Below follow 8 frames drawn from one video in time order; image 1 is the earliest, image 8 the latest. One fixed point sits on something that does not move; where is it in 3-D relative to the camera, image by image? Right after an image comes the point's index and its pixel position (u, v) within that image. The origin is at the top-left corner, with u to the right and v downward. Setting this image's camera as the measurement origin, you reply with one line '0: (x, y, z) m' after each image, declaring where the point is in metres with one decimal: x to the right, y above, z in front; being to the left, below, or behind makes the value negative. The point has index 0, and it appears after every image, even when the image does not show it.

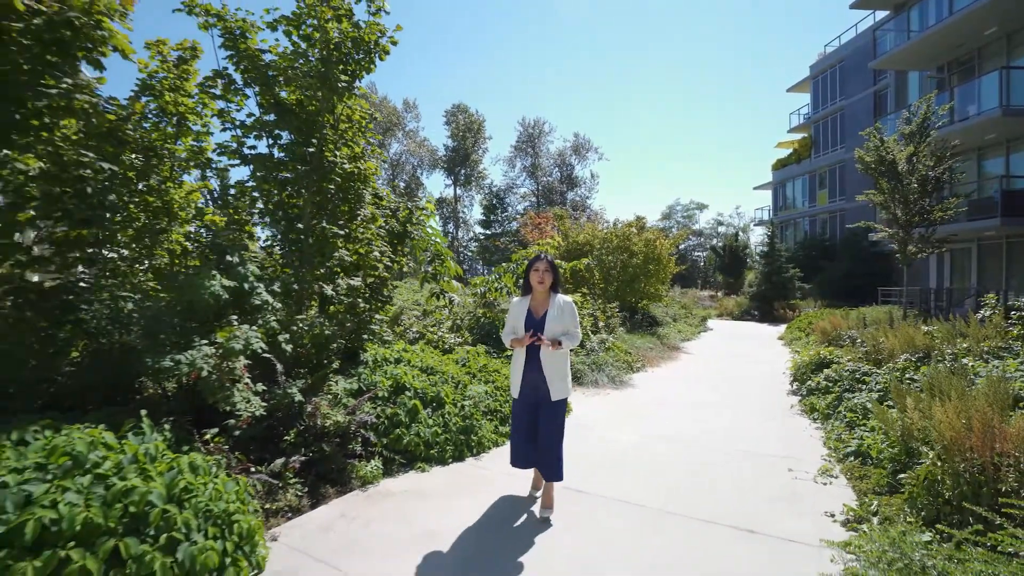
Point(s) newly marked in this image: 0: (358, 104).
0: (-1.7, +2.0, +5.4) m
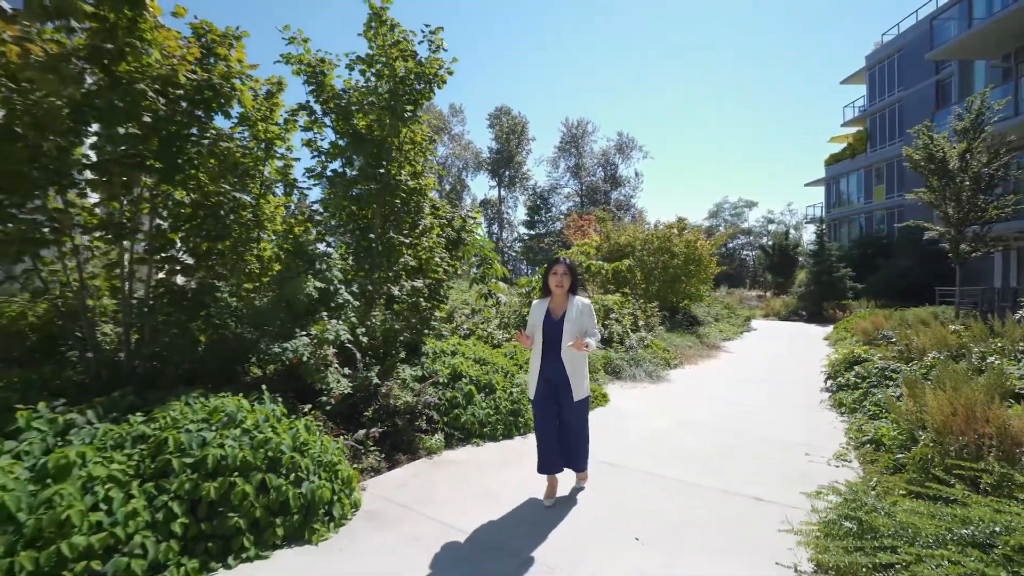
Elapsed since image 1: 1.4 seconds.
0: (-1.1, +2.0, +6.2) m
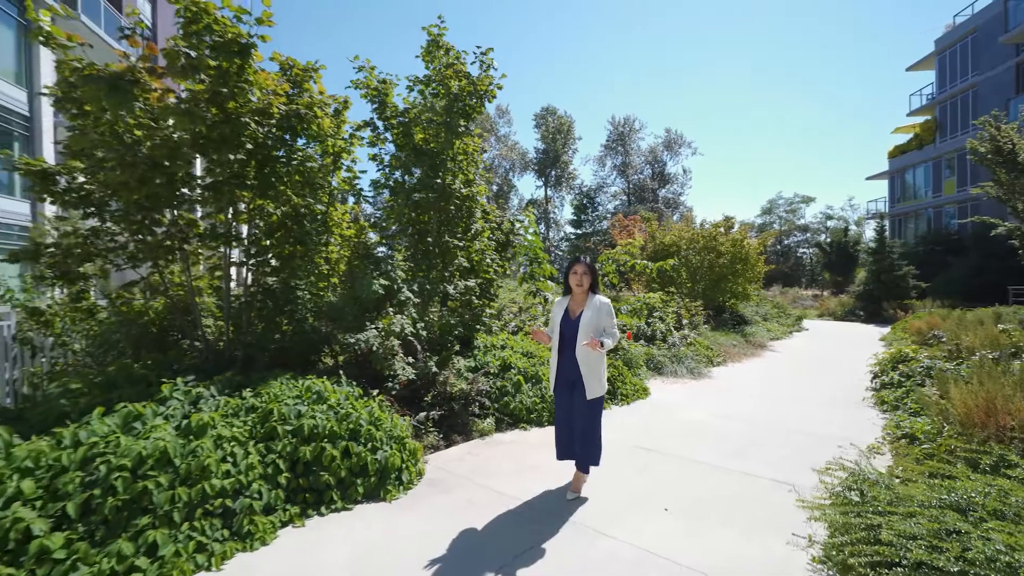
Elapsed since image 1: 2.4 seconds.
0: (-0.5, +2.0, +6.7) m
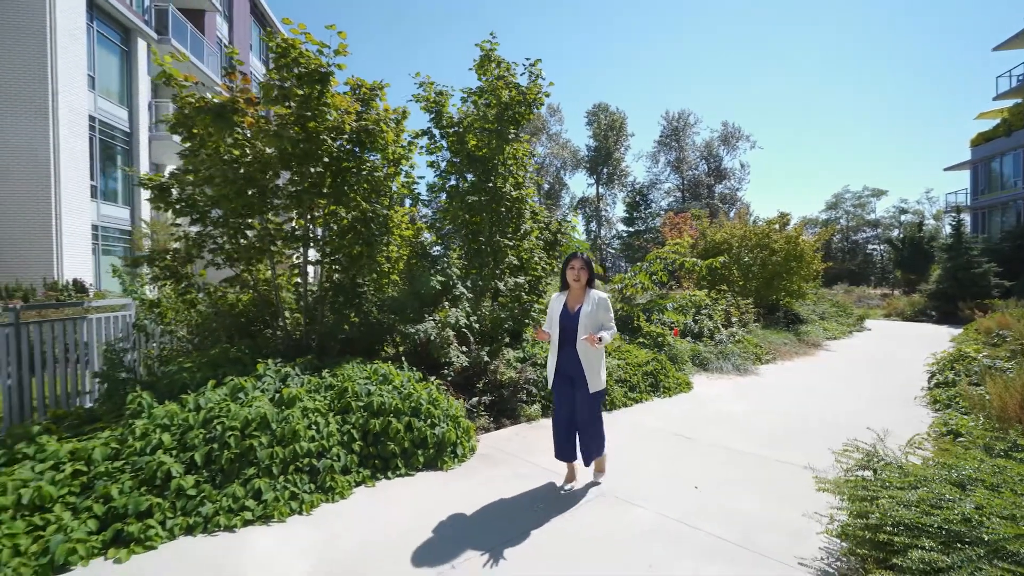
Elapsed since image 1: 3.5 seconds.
0: (+0.2, +2.1, +7.2) m
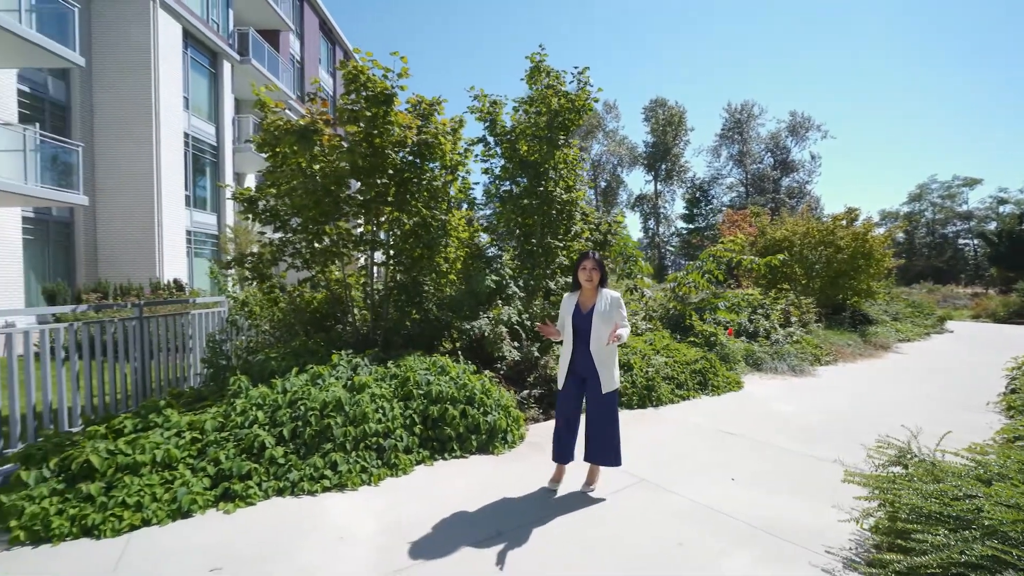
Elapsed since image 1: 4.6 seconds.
0: (+0.9, +2.1, +7.5) m
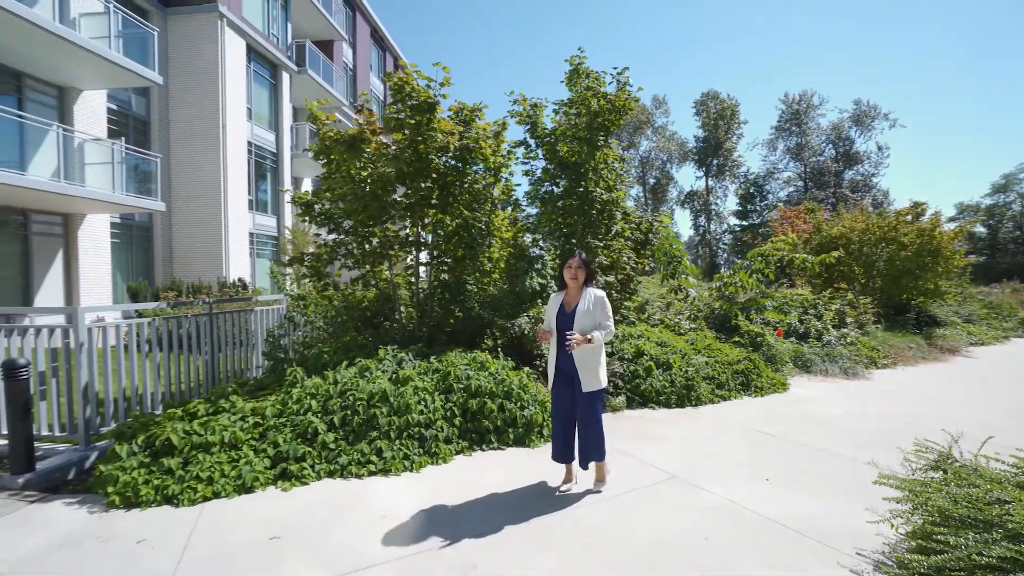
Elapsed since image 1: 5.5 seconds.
0: (+1.5, +2.1, +7.5) m
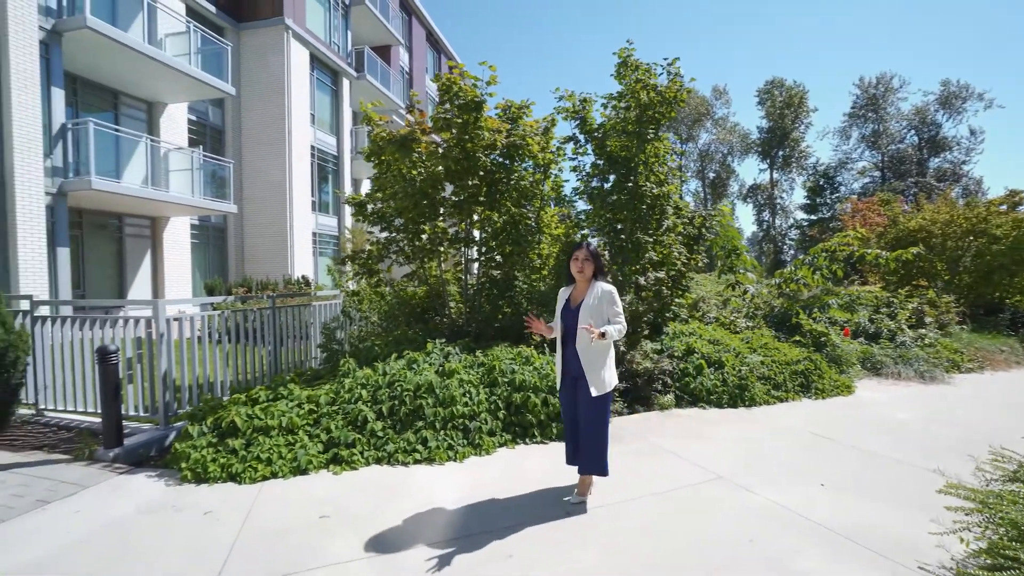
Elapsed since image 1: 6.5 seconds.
0: (+2.2, +2.2, +7.3) m
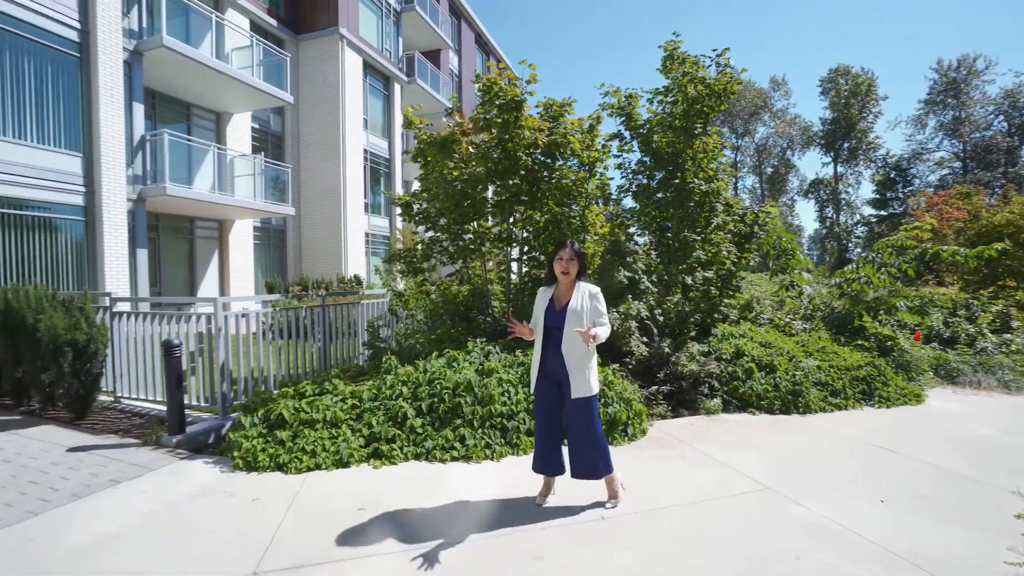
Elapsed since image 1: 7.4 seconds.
0: (+2.9, +2.2, +7.0) m
